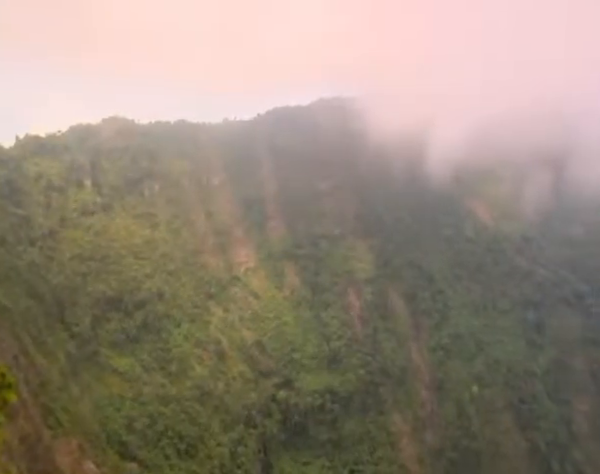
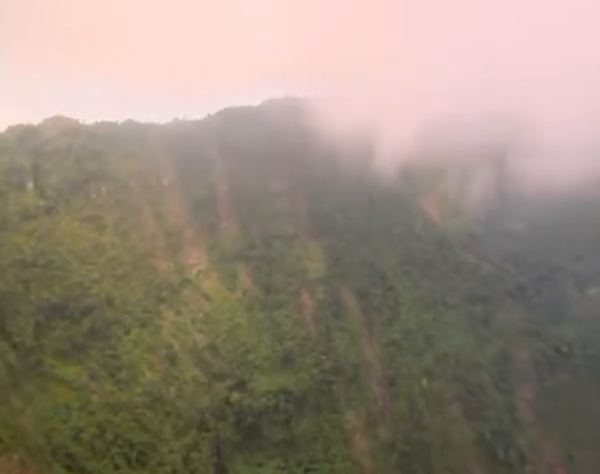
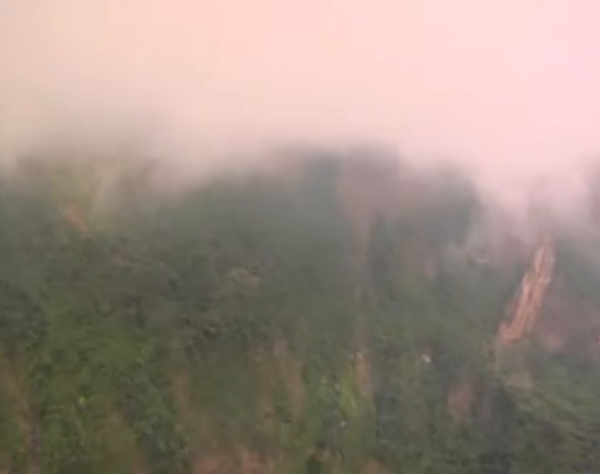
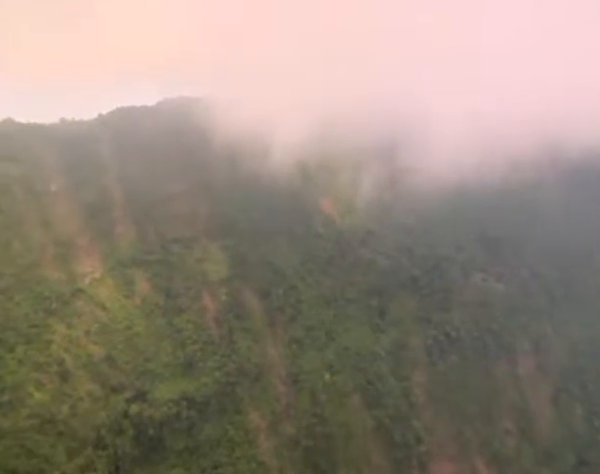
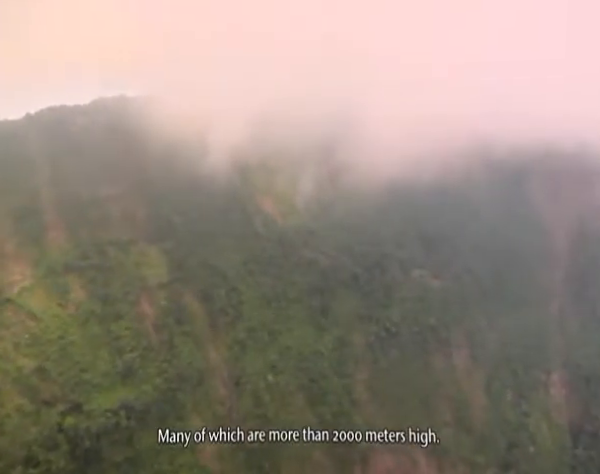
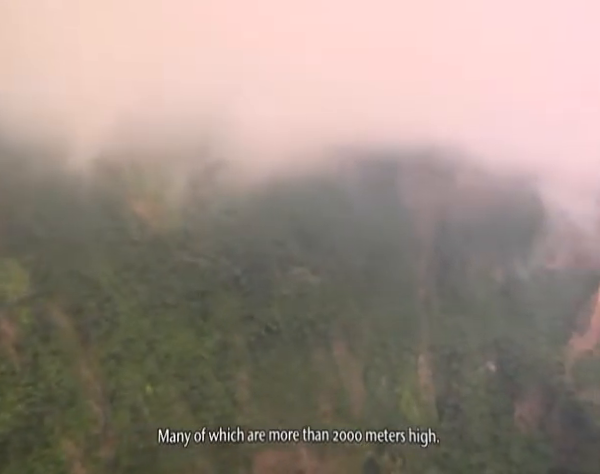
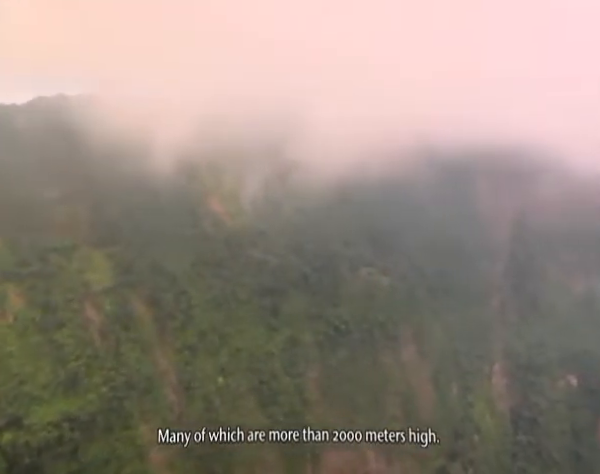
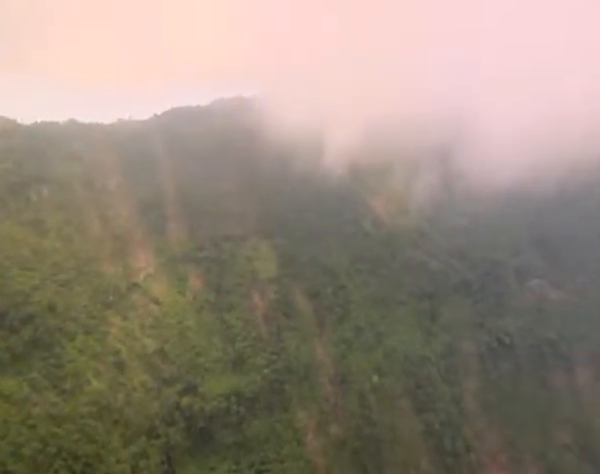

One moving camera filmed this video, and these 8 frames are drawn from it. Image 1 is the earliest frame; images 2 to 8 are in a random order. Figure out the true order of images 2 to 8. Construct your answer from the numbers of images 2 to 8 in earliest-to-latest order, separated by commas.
2, 8, 4, 5, 7, 6, 3
